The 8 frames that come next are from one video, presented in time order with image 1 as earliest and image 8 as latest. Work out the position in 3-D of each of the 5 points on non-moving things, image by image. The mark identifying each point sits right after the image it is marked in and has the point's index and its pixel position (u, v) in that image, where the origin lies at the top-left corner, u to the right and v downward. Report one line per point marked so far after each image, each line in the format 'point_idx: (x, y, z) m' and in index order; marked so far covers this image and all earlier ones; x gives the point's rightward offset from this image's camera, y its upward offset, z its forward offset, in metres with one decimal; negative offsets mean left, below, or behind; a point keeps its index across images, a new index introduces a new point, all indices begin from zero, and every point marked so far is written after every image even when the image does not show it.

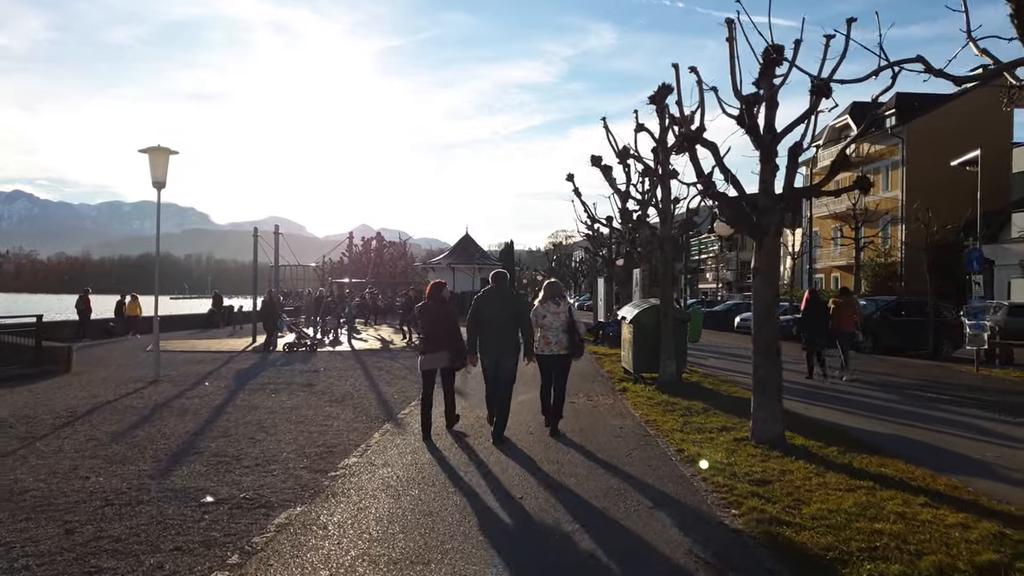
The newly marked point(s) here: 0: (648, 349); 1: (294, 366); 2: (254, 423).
0: (+2.3, -1.0, +14.9) m
1: (-4.6, -1.7, +18.8) m
2: (-3.1, -1.6, +10.5) m
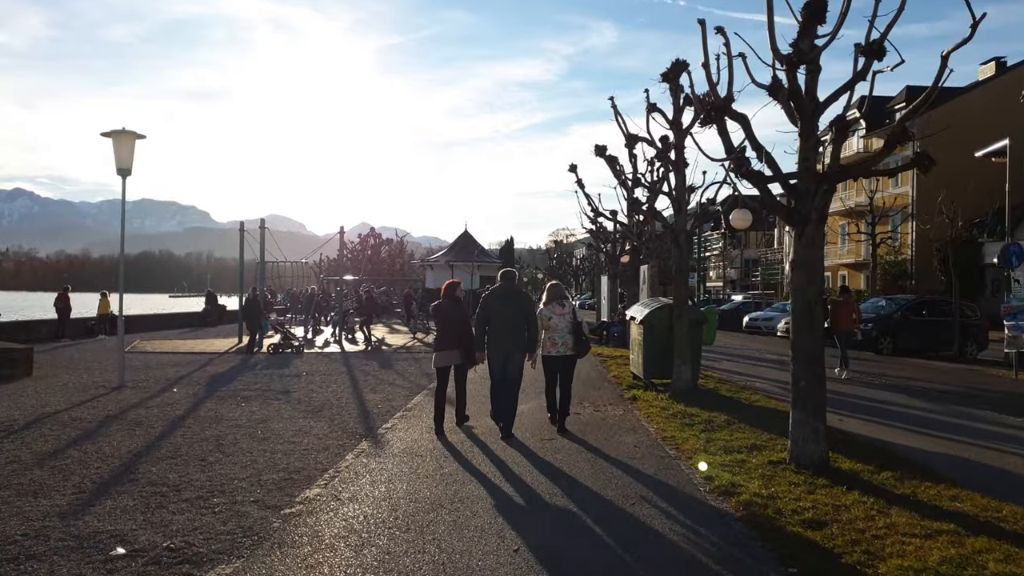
0: (+2.2, -1.0, +13.5) m
1: (-4.7, -1.6, +17.4) m
2: (-3.1, -1.6, +9.1) m
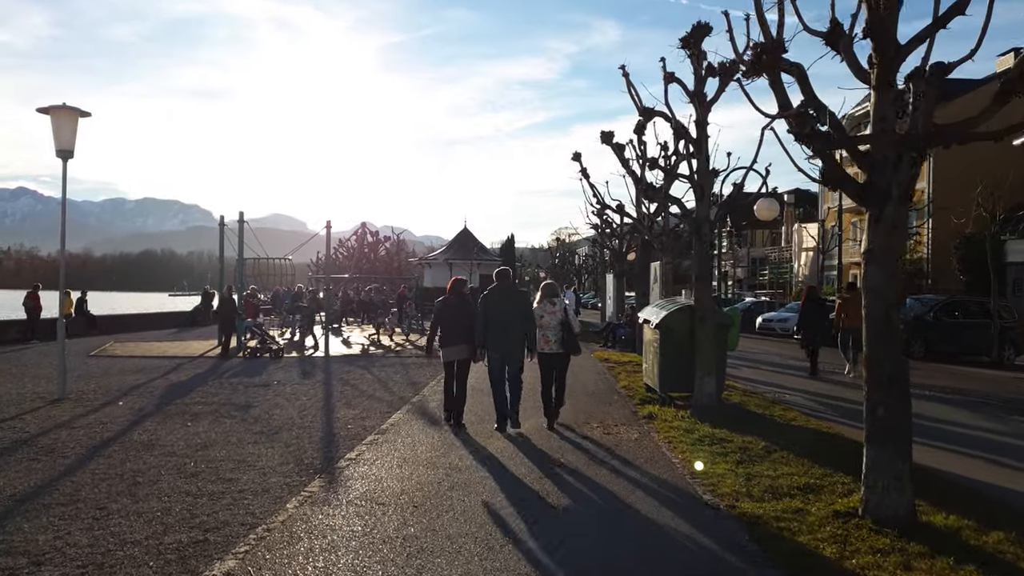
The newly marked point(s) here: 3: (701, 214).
0: (+2.2, -1.0, +11.7) m
1: (-4.7, -1.6, +15.5) m
2: (-3.2, -1.6, +7.3) m
3: (+2.4, +1.0, +11.4) m
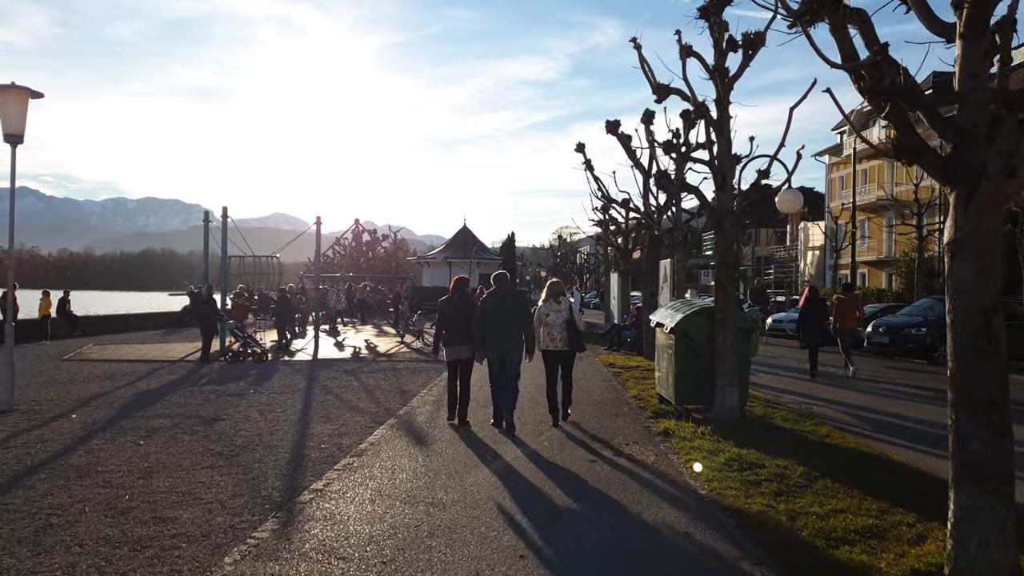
0: (+2.1, -1.0, +10.4) m
1: (-4.7, -1.6, +14.3) m
2: (-3.2, -1.5, +6.0) m
3: (+2.4, +1.0, +10.1) m
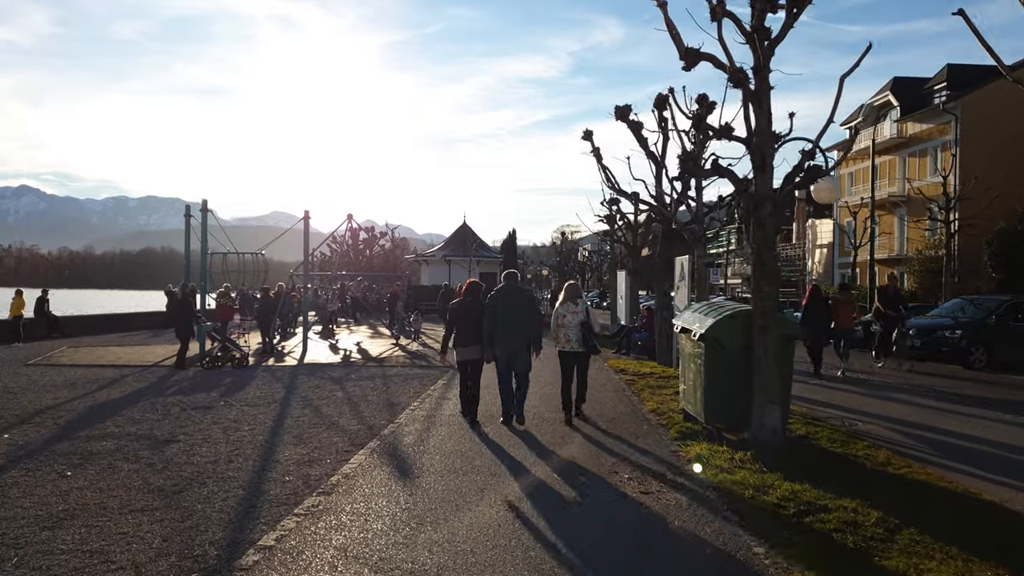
0: (+2.2, -1.0, +8.9) m
1: (-4.7, -1.6, +12.8) m
2: (-3.2, -1.5, +4.5) m
3: (+2.4, +1.0, +8.6) m
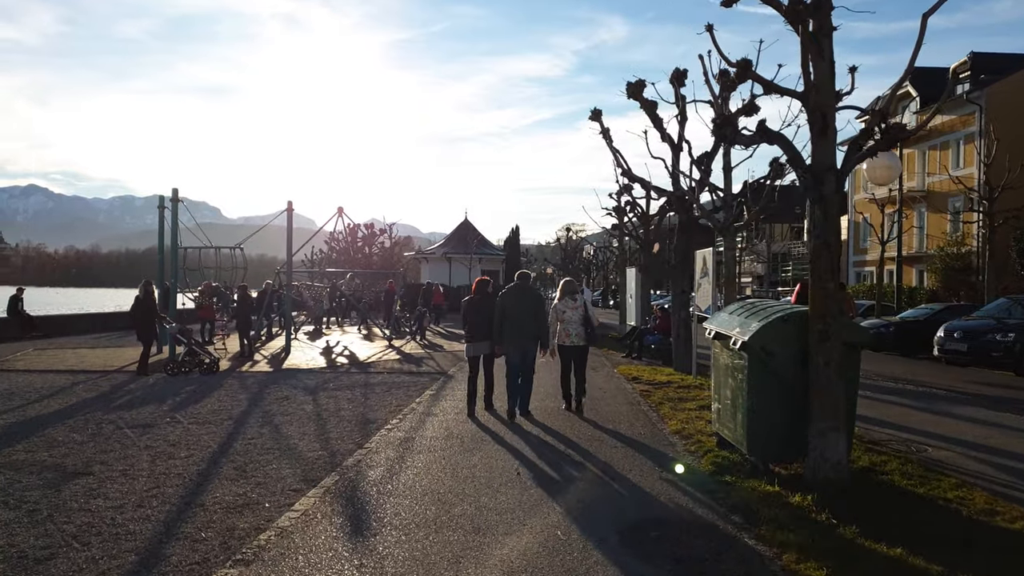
0: (+2.1, -0.9, +7.0) m
1: (-4.7, -1.5, +11.0) m
2: (-3.3, -1.5, +2.7) m
3: (+2.4, +1.0, +6.8) m
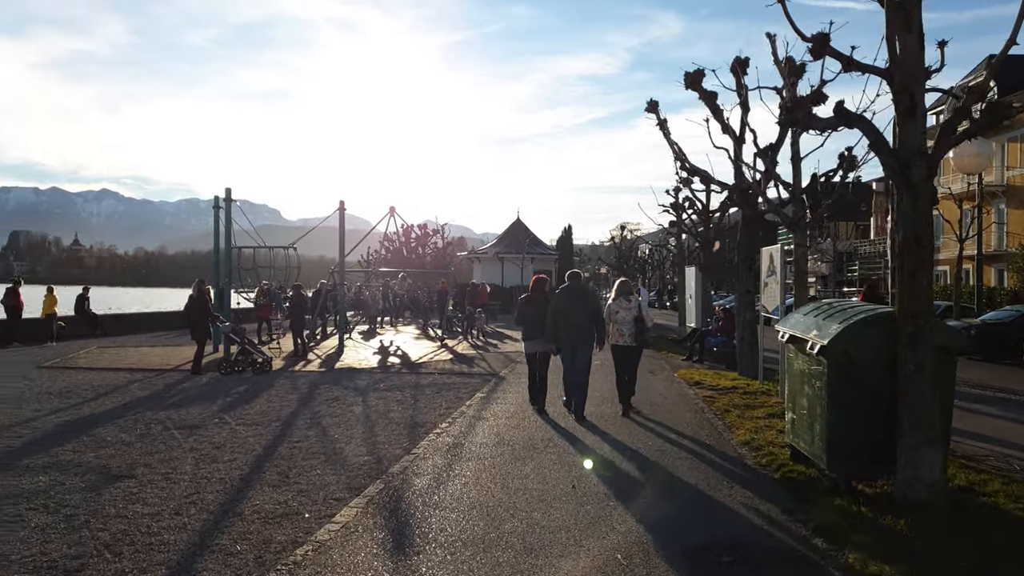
0: (+2.5, -0.9, +6.5) m
1: (-4.1, -1.5, +10.8) m
2: (-3.1, -1.5, +2.5) m
3: (+2.8, +1.0, +6.2) m
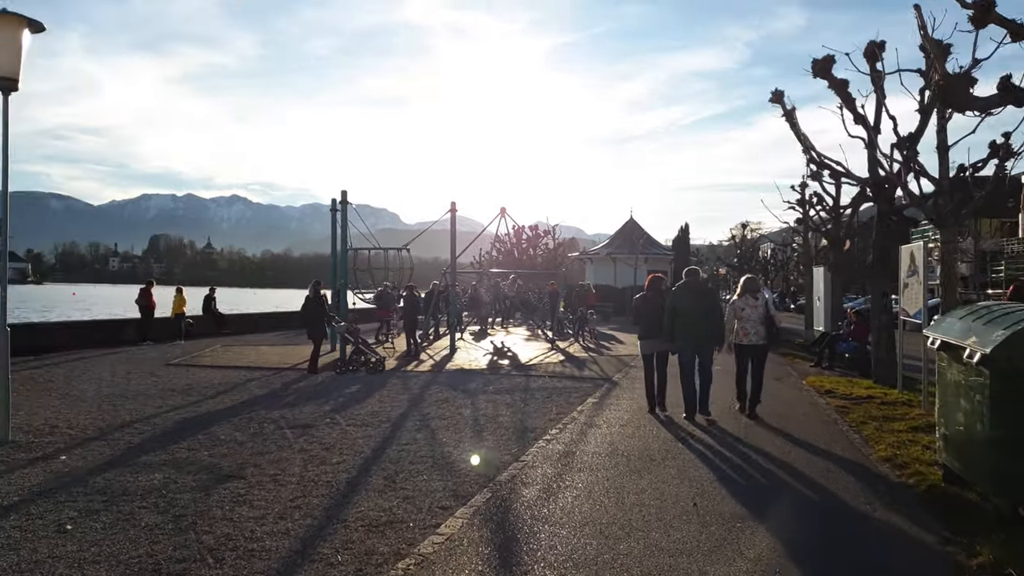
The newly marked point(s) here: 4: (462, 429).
0: (+3.3, -0.9, +5.7) m
1: (-2.7, -1.5, +10.9) m
2: (-2.8, -1.5, +2.5) m
3: (+3.5, +1.0, +5.4) m
4: (-0.5, -1.5, +9.4) m
